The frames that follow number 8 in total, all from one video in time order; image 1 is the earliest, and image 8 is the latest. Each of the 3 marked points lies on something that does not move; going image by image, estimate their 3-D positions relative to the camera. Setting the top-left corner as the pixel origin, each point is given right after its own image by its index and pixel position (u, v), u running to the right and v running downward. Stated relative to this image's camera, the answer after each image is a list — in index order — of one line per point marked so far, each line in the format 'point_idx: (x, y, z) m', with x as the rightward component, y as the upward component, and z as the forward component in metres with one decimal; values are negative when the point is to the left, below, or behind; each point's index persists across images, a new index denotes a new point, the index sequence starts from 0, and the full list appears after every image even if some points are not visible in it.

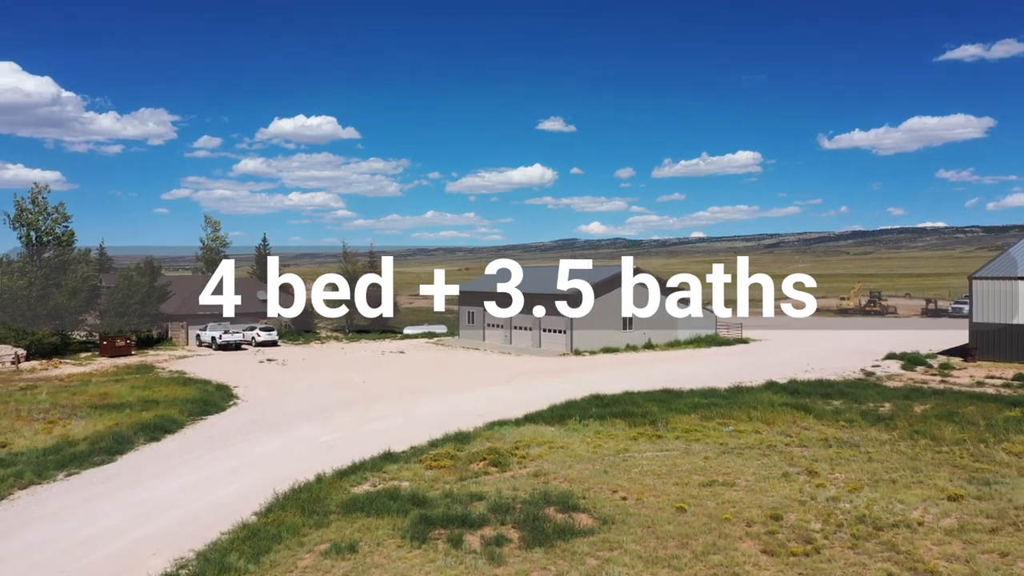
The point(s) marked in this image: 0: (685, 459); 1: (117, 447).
0: (+3.5, -3.5, +16.7) m
1: (-8.7, -3.5, +17.9) m
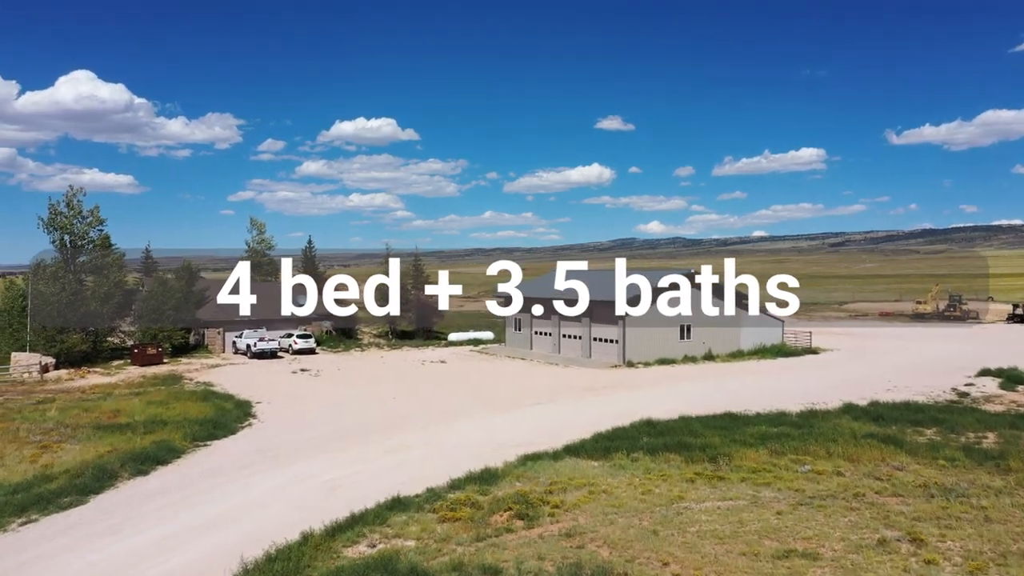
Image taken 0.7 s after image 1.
0: (+4.1, -3.8, +13.7) m
1: (-8.1, -3.8, +15.7) m
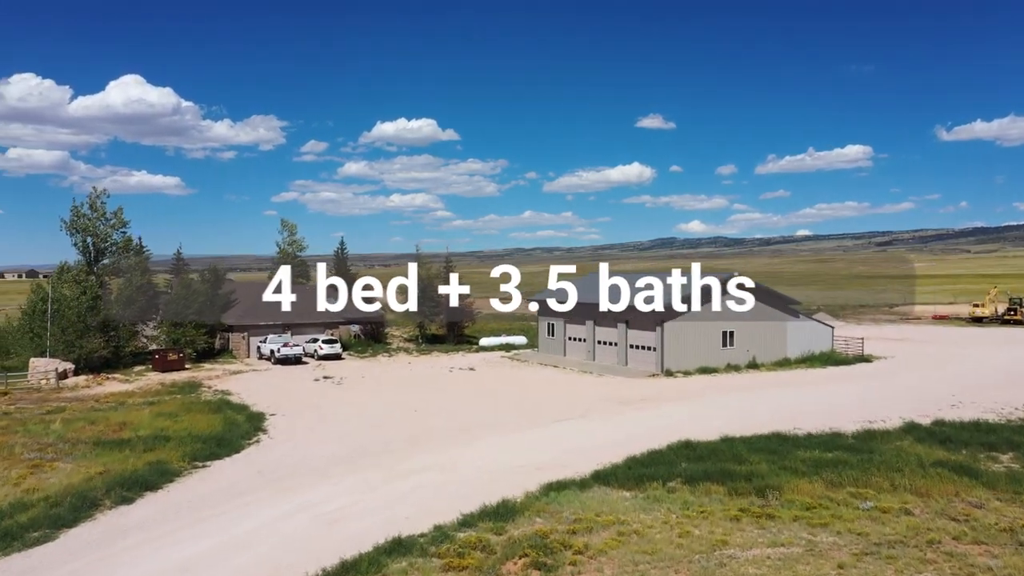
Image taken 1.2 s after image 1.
0: (+4.3, -4.0, +11.6) m
1: (-7.8, -4.0, +14.3) m
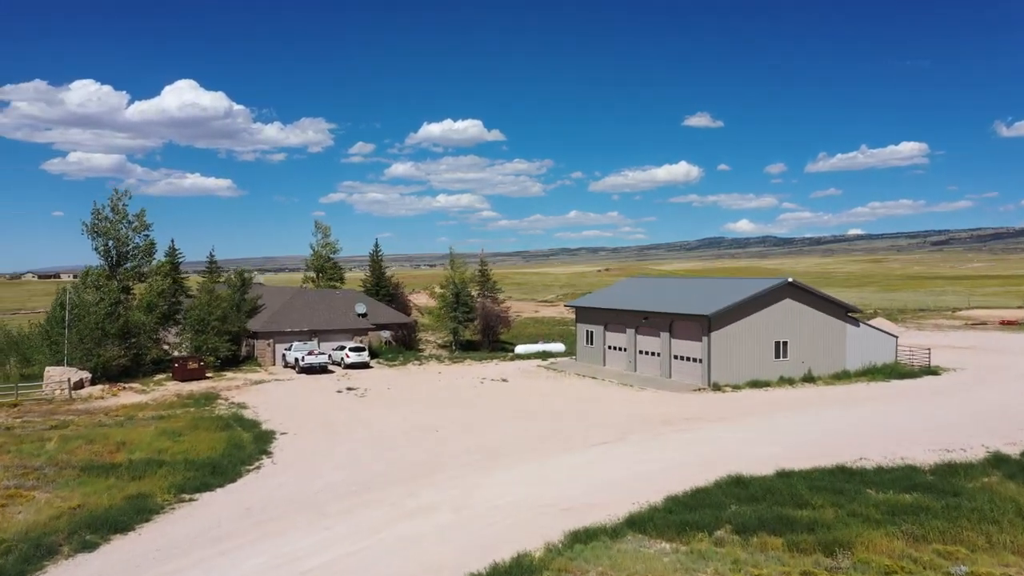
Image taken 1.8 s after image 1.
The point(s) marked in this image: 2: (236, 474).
0: (+4.3, -4.3, +9.1) m
1: (-7.5, -4.3, +12.4) m
2: (-6.3, -4.3, +18.6) m
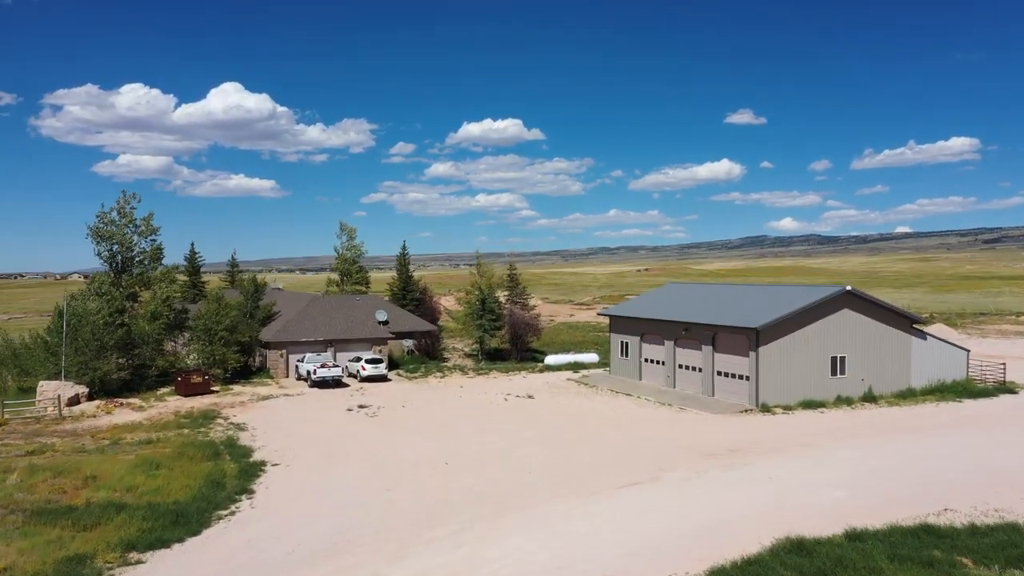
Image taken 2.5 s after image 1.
0: (+4.1, -4.7, +5.9) m
1: (-7.6, -4.6, +9.8) m
2: (-6.1, -4.6, +15.9) m
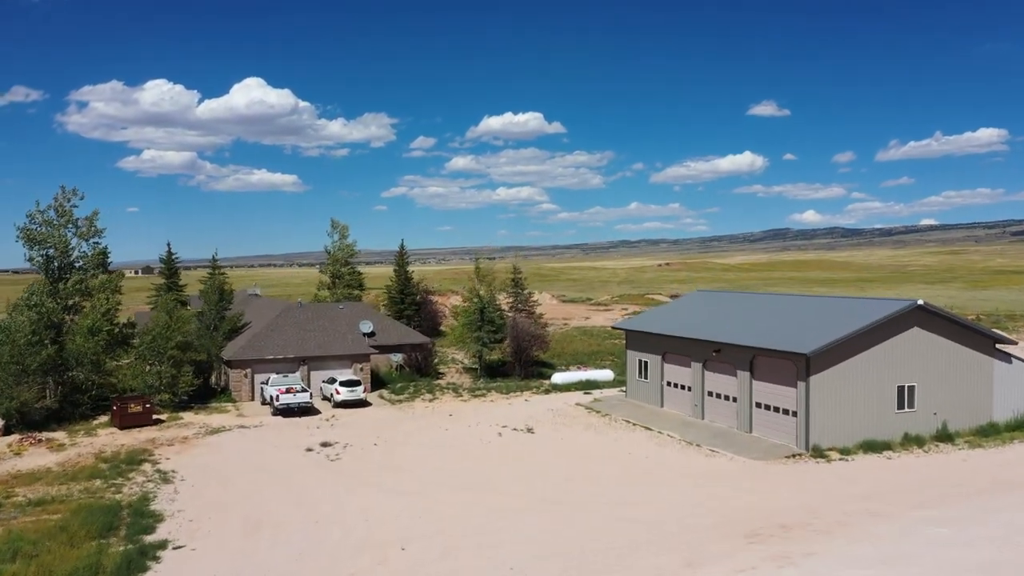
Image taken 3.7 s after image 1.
0: (+3.3, -5.3, +0.5) m
1: (-8.3, -5.2, +4.6) m
2: (-6.6, -5.2, +10.7) m
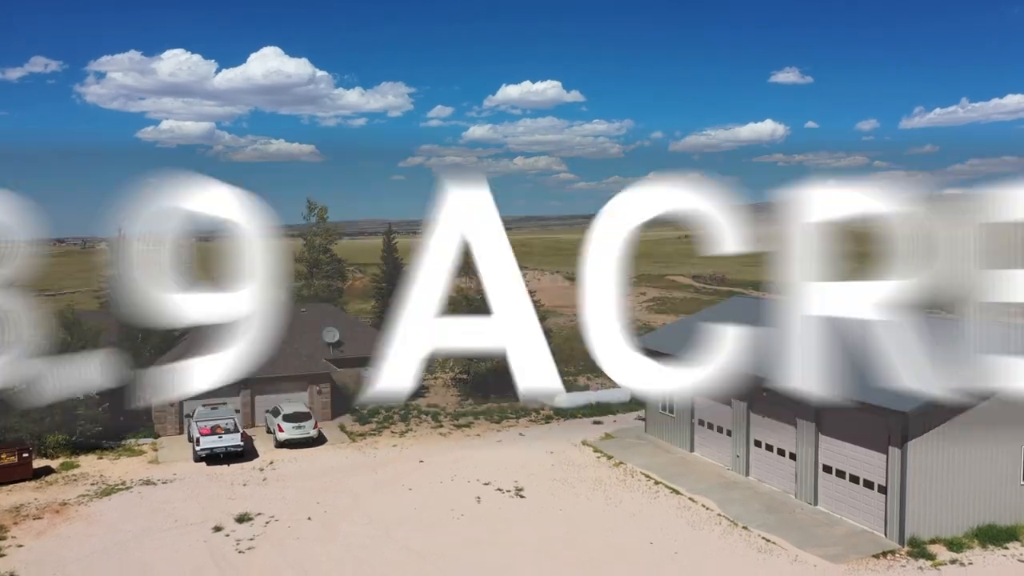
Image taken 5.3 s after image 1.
0: (+2.3, -6.7, -6.2) m
1: (-9.2, -6.5, -1.8) m
2: (-7.4, -6.2, +4.2) m
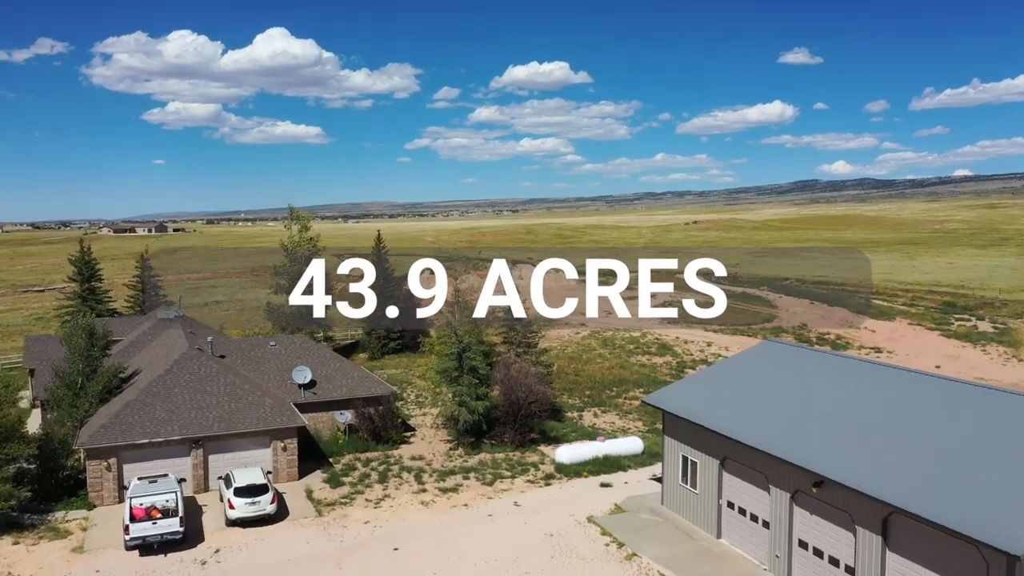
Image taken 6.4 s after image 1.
0: (+1.8, -8.7, -10.0) m
1: (-9.6, -8.4, -5.5) m
2: (-7.8, -8.0, +0.5) m
